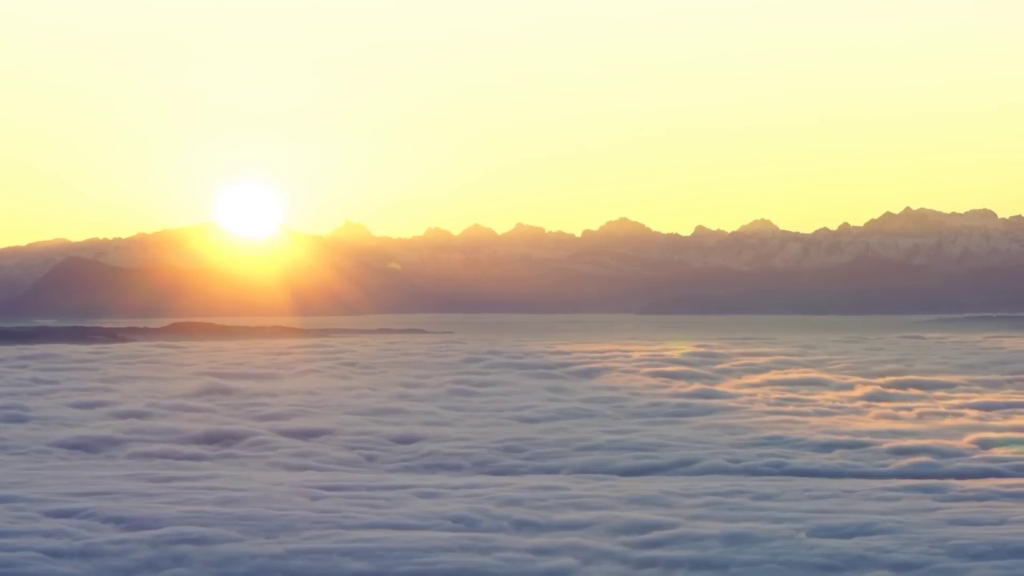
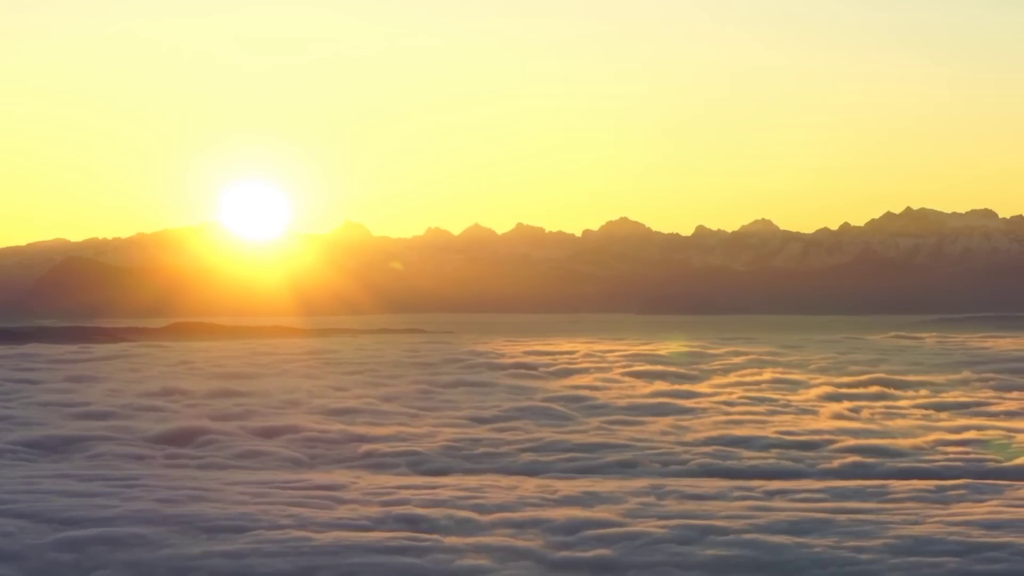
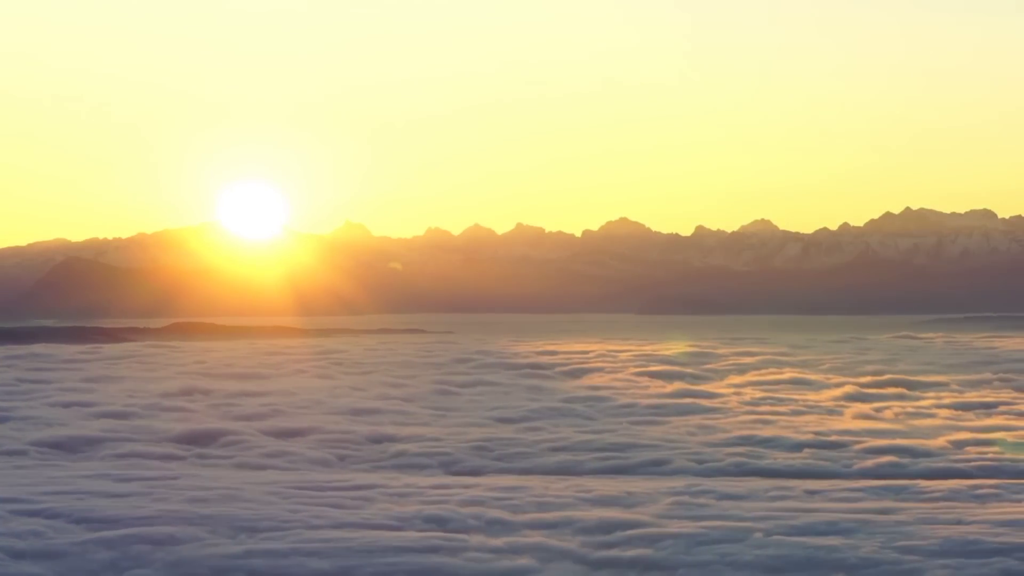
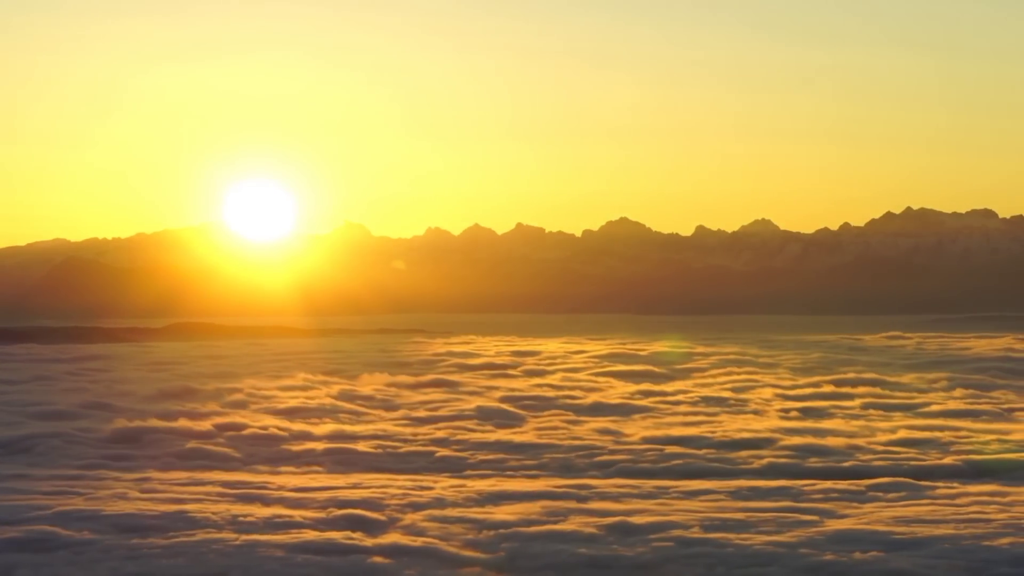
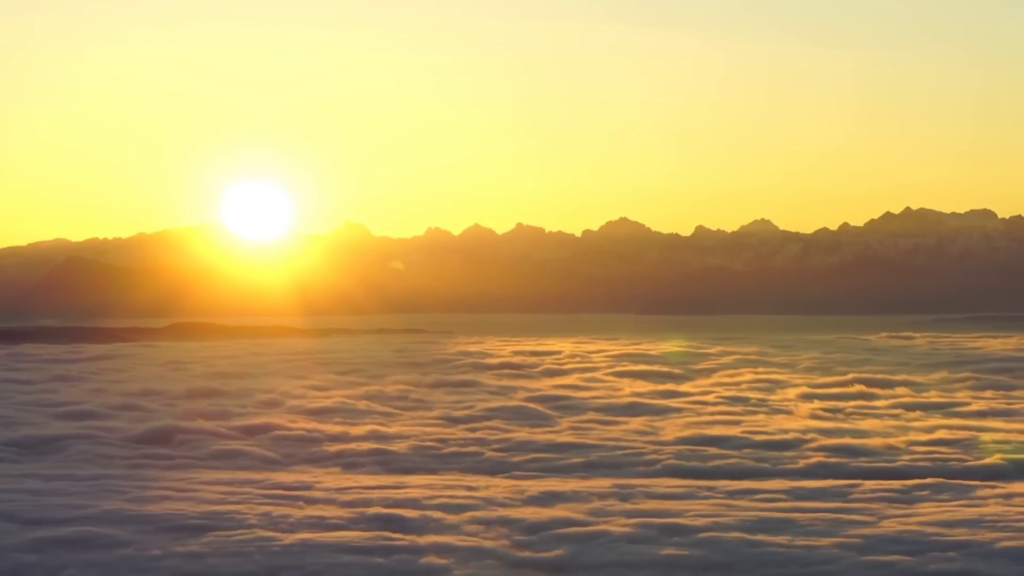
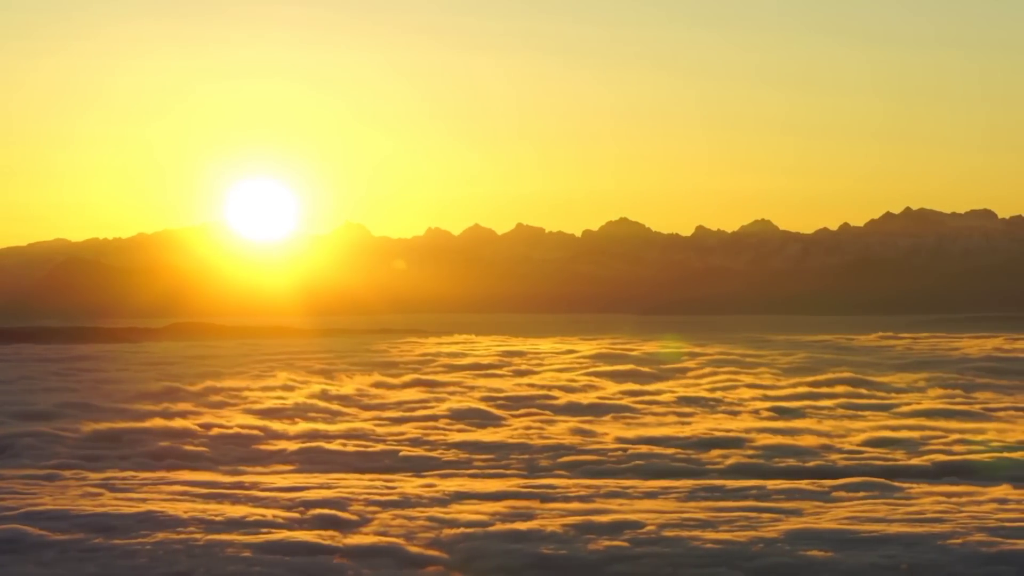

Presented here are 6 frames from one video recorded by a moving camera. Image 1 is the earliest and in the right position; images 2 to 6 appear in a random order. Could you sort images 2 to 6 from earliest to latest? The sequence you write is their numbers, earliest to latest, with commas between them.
3, 2, 5, 4, 6
